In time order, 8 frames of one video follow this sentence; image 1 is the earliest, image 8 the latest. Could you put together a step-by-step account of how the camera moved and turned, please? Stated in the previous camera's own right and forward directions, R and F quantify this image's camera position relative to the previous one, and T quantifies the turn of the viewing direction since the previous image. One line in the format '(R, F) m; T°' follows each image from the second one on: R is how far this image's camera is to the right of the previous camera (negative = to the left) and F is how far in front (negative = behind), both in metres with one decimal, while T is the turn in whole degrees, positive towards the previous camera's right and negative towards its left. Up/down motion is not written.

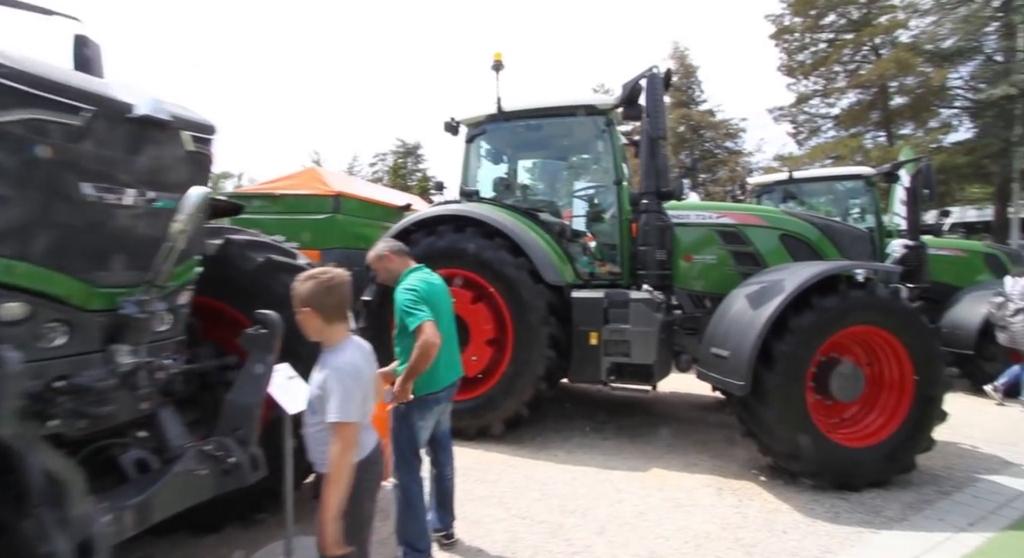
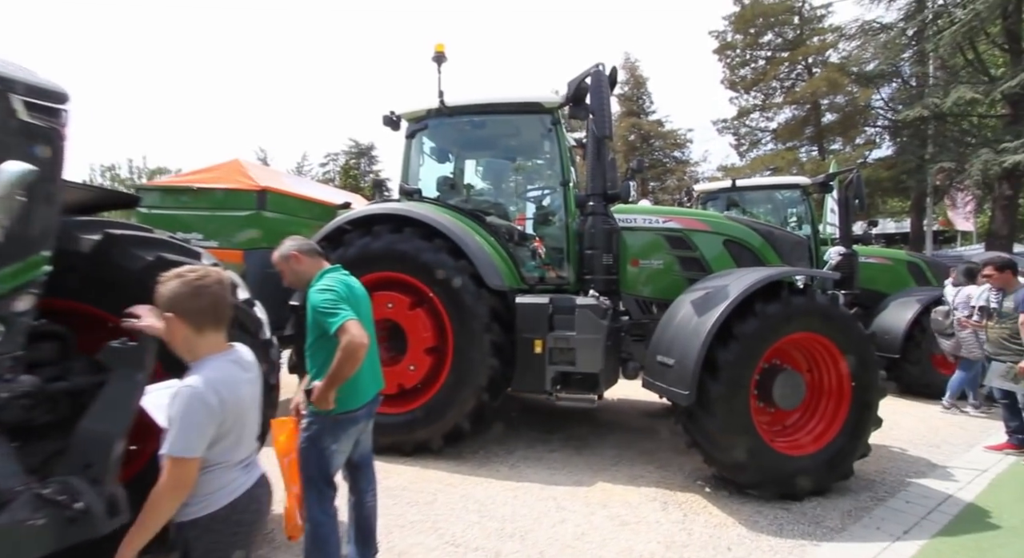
(+0.1, +0.2) m; +5°
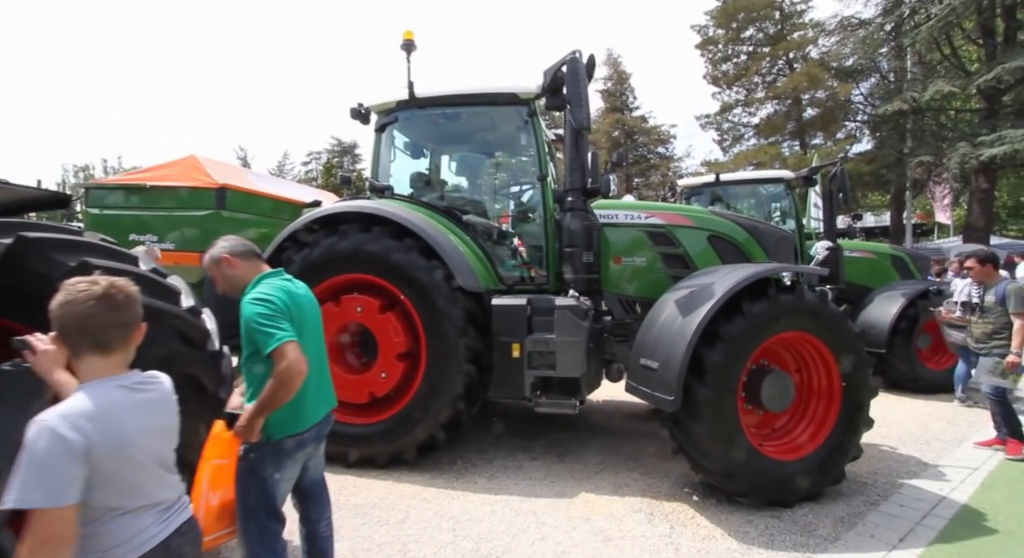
(+0.1, +0.2) m; +1°
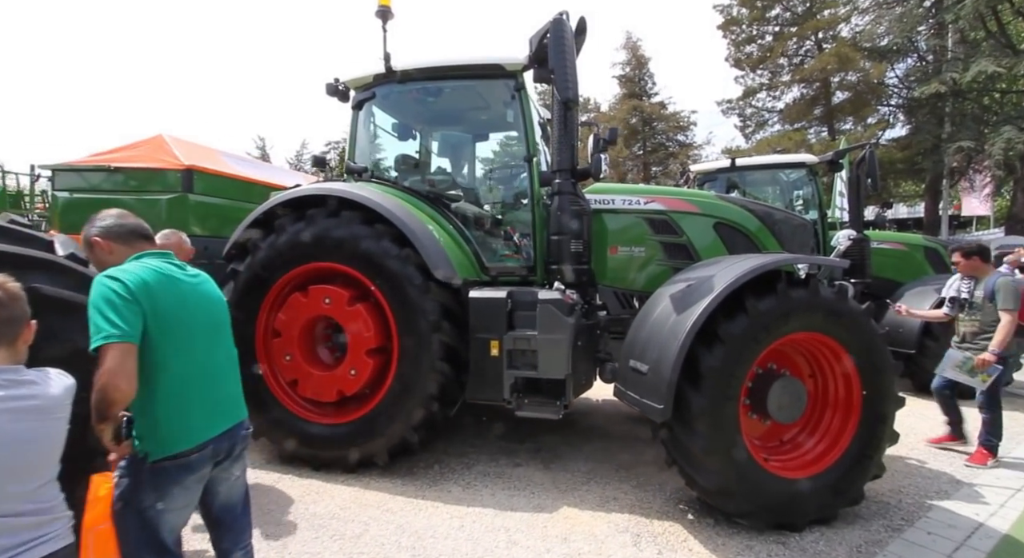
(+0.2, +0.3) m; -2°
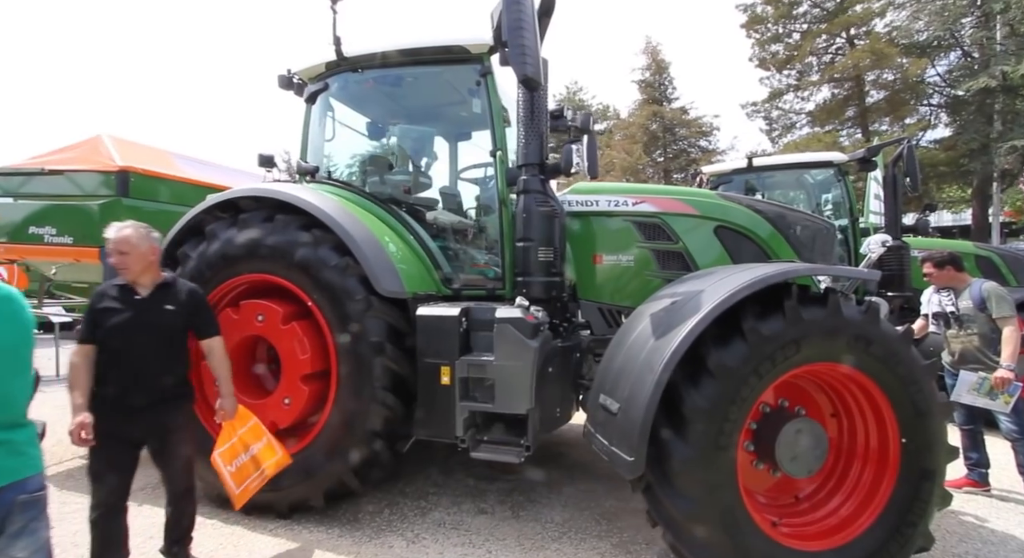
(+0.3, +0.5) m; -3°
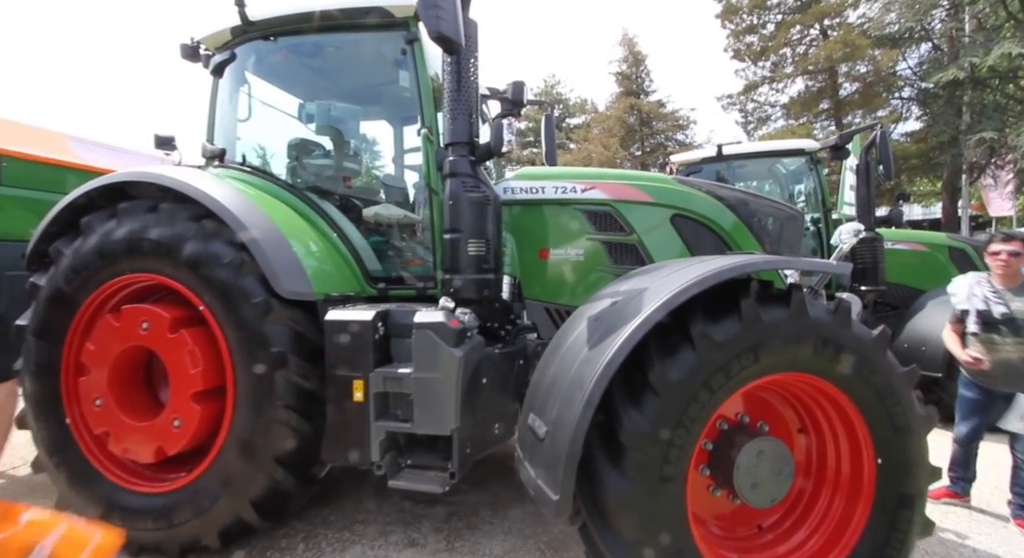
(+0.2, +0.3) m; +2°
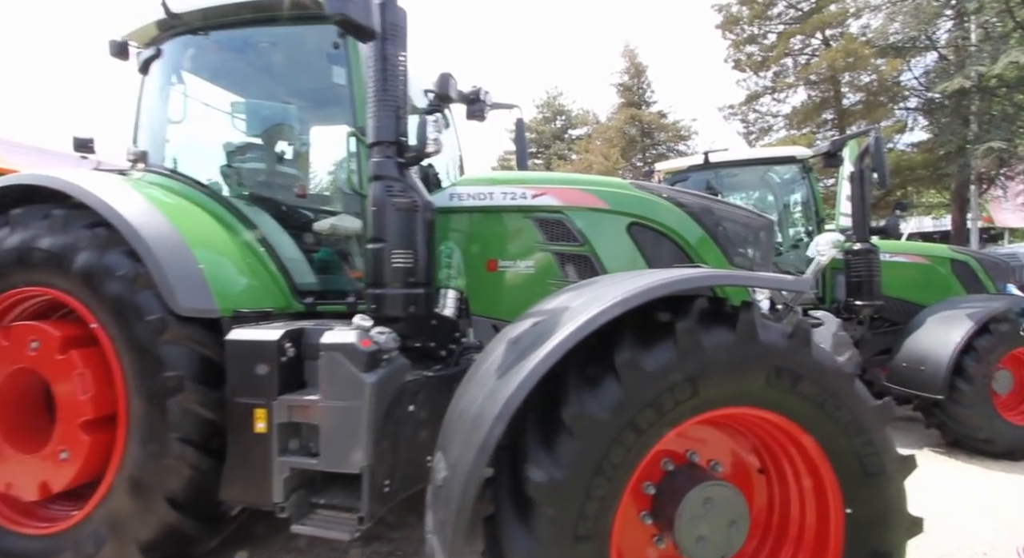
(+0.3, +0.3) m; -1°
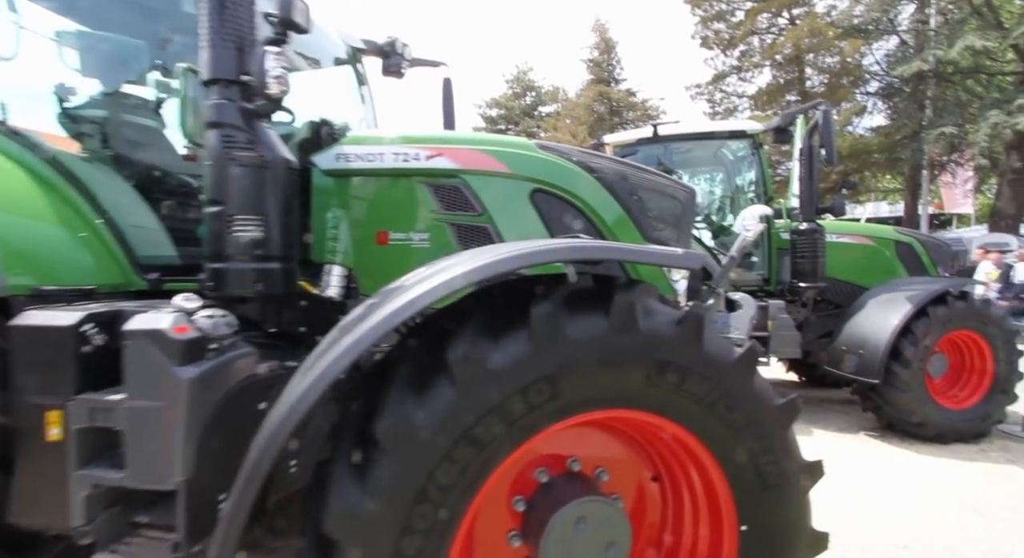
(+0.3, +0.3) m; +3°
